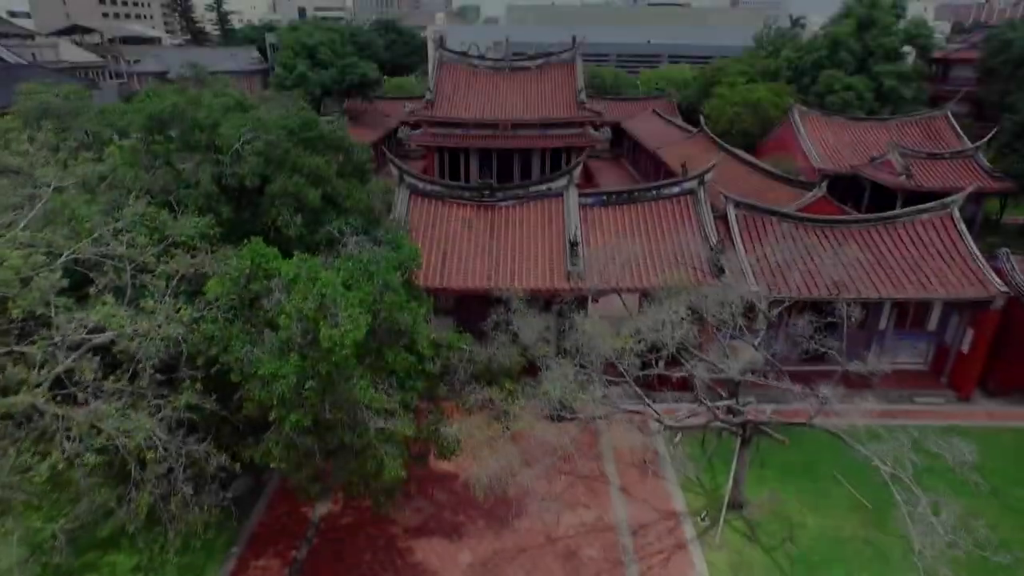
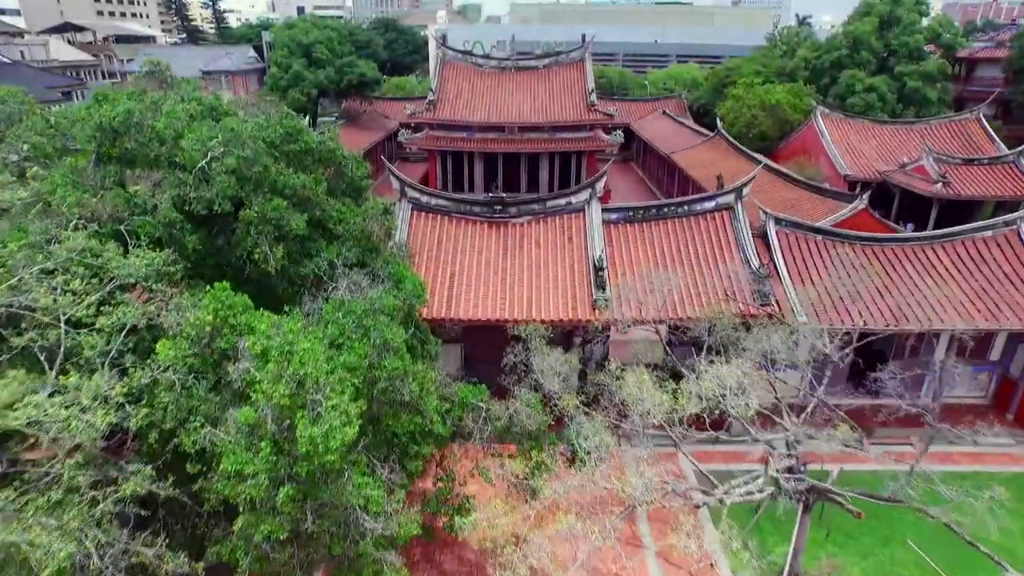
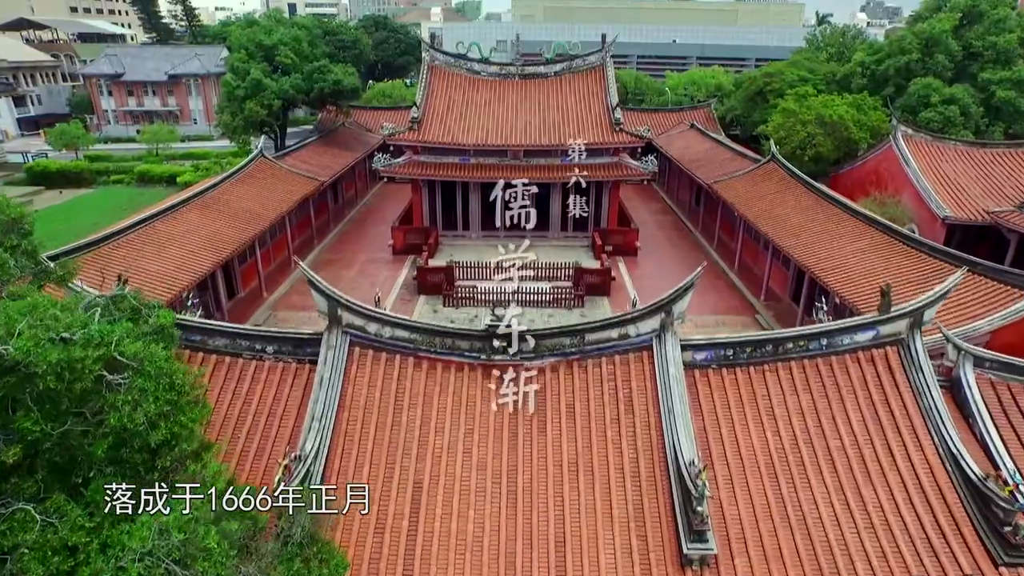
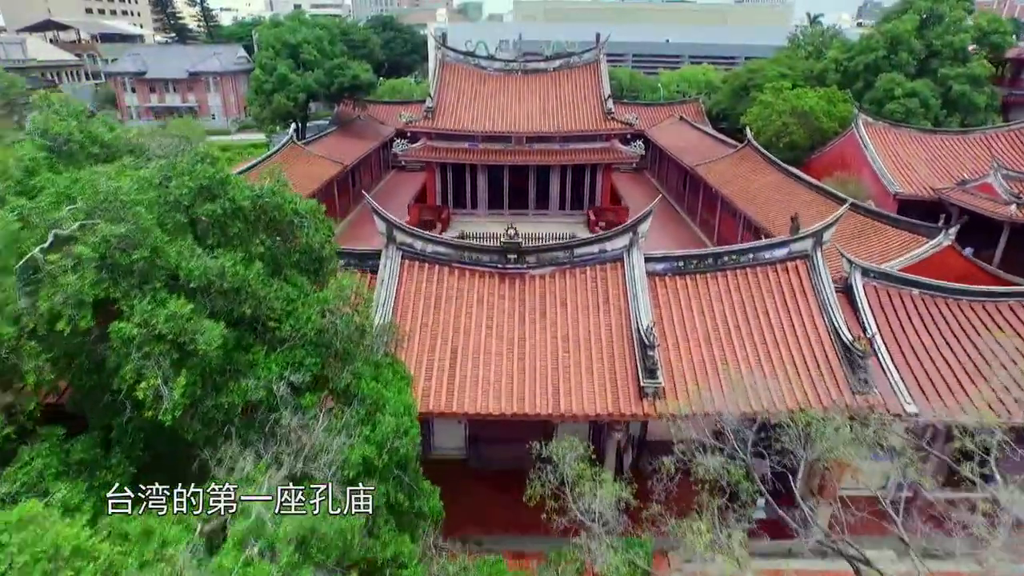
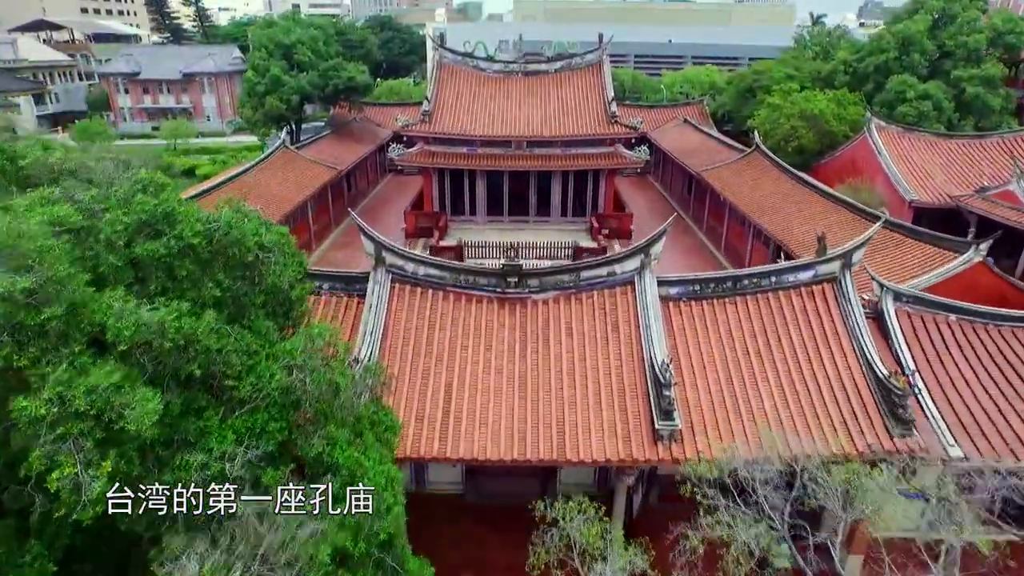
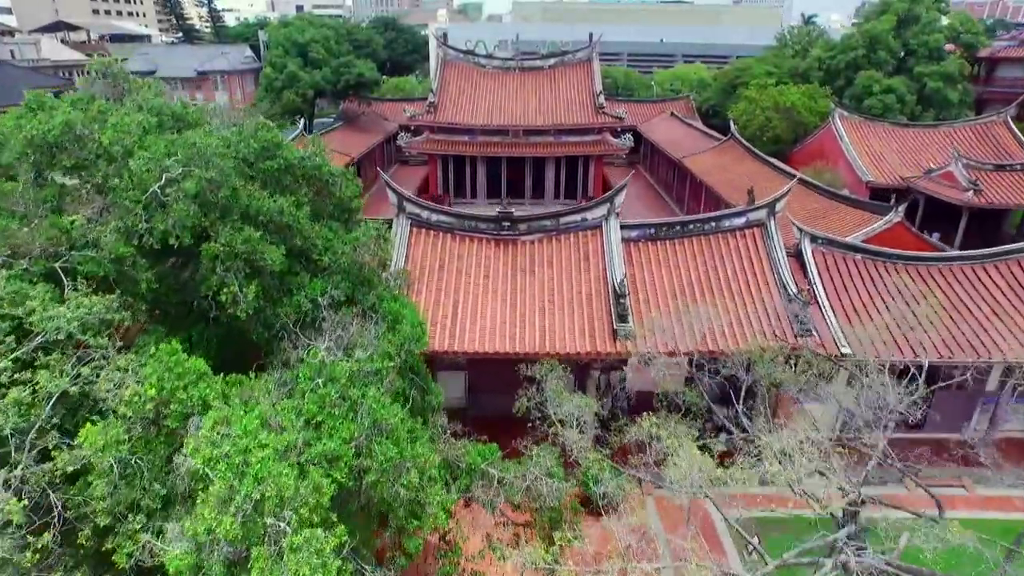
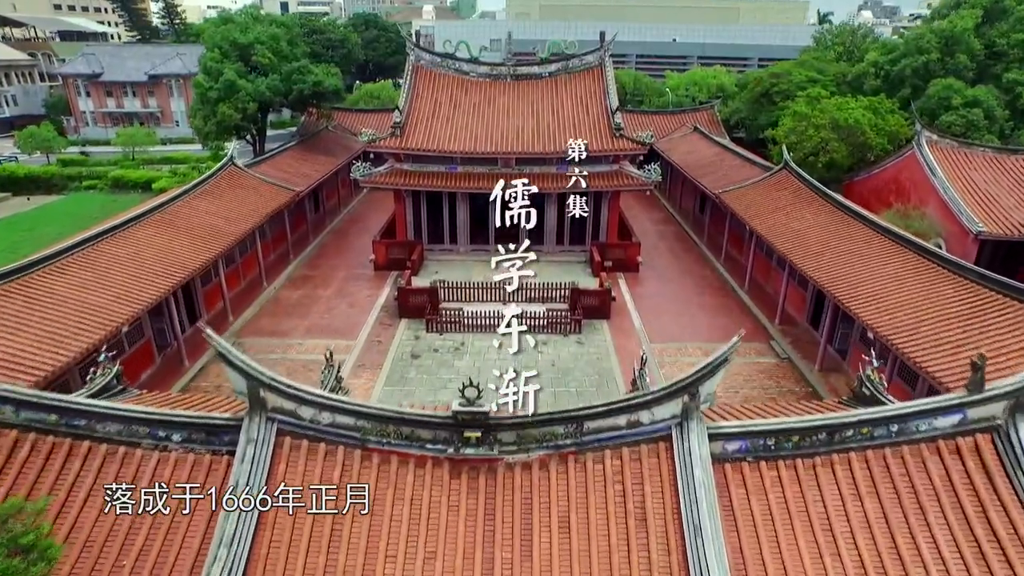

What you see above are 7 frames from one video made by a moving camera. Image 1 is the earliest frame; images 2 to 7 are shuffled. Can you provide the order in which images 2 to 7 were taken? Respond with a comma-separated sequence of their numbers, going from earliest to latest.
2, 6, 4, 5, 3, 7
